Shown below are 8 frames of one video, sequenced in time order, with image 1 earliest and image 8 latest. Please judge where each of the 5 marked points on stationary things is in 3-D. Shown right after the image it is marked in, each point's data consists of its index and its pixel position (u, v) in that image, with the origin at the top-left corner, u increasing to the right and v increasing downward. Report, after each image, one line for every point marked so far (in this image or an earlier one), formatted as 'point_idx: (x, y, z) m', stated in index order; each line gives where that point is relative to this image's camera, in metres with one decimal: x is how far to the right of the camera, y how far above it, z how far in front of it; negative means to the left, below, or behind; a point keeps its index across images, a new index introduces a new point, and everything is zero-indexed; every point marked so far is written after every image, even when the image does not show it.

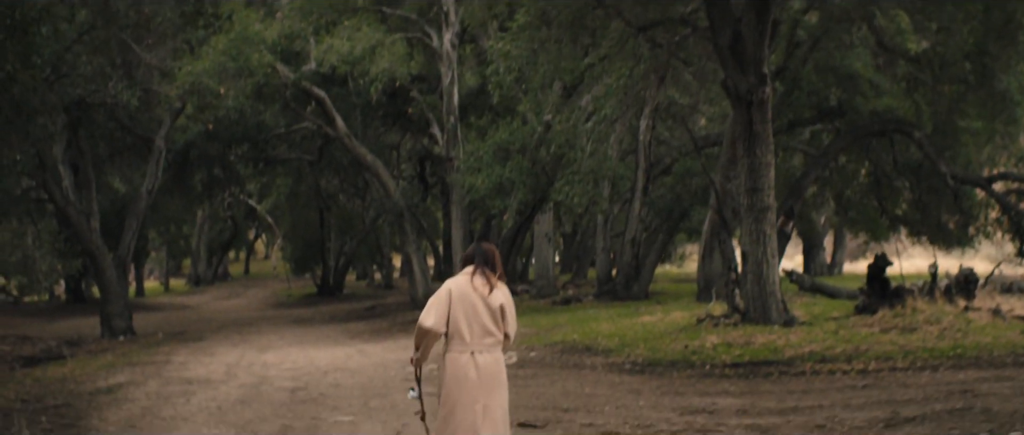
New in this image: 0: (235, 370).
0: (-4.0, -2.2, +16.1) m
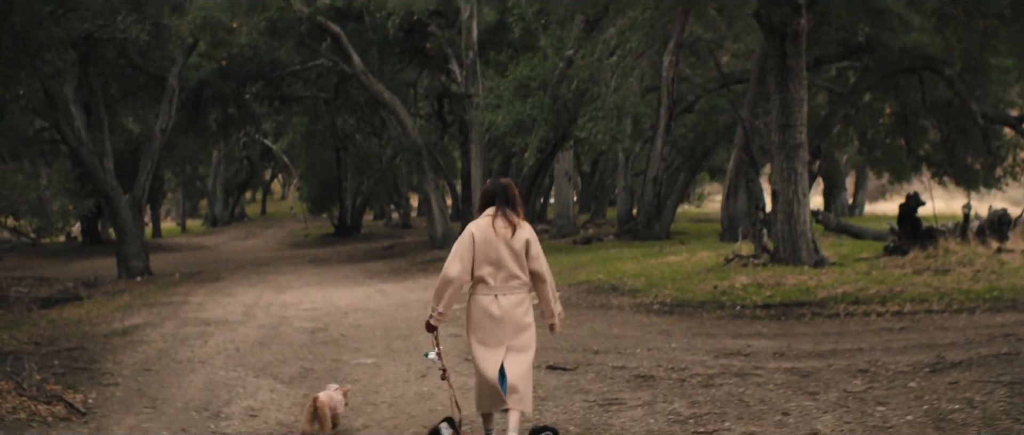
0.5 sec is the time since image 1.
0: (-3.7, -1.3, +15.8) m
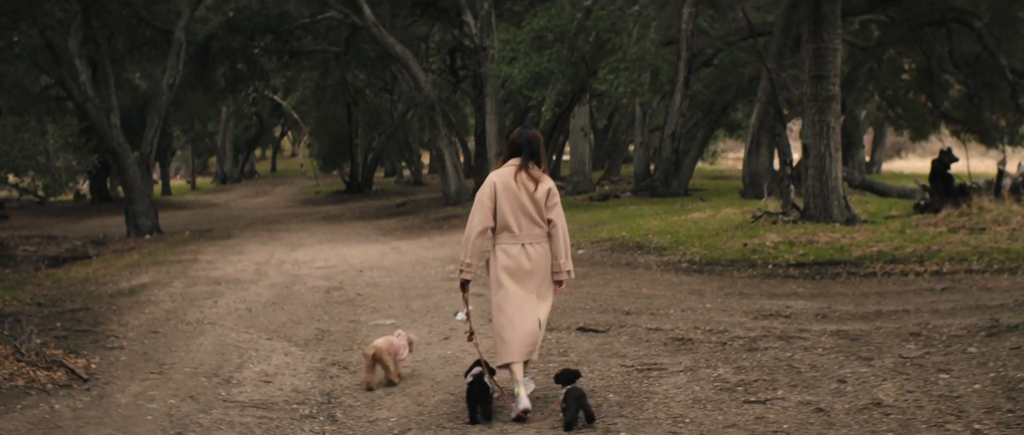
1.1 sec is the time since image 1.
0: (-3.4, -0.7, +15.3) m
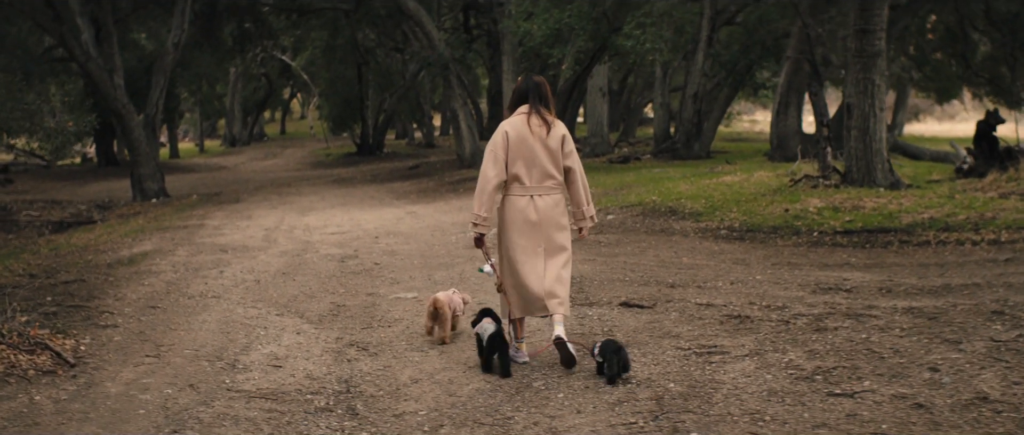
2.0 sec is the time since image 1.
0: (-3.1, -0.2, +14.5) m
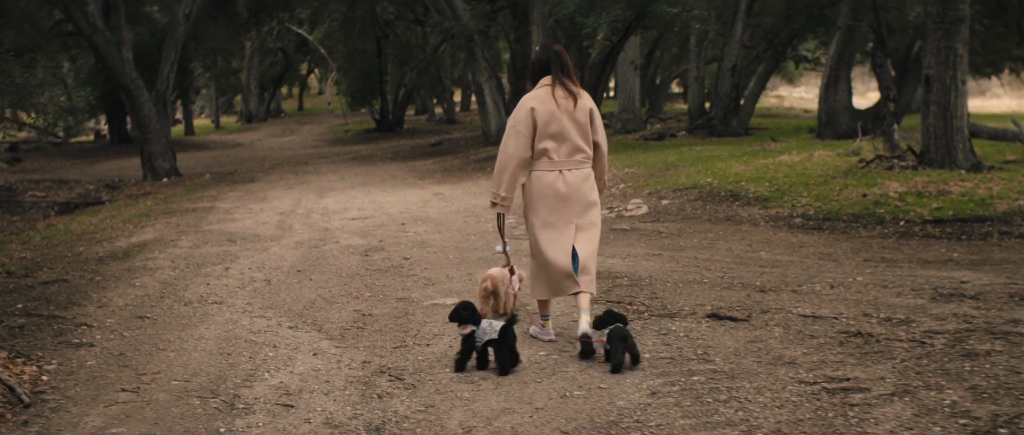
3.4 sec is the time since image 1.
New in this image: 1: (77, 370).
0: (-2.6, 0.0, +13.1) m
1: (-2.1, -0.7, +5.3) m
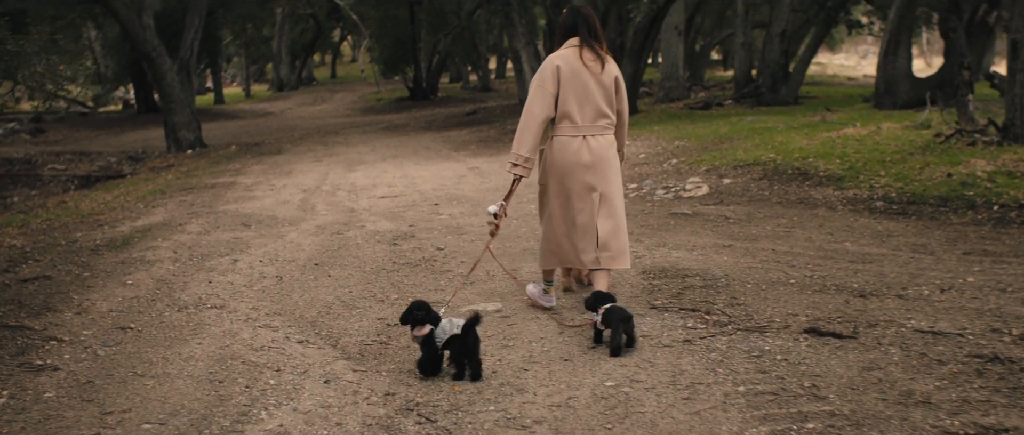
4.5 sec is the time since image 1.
0: (-2.2, +0.2, +12.1) m
1: (-1.9, -0.7, +4.3) m
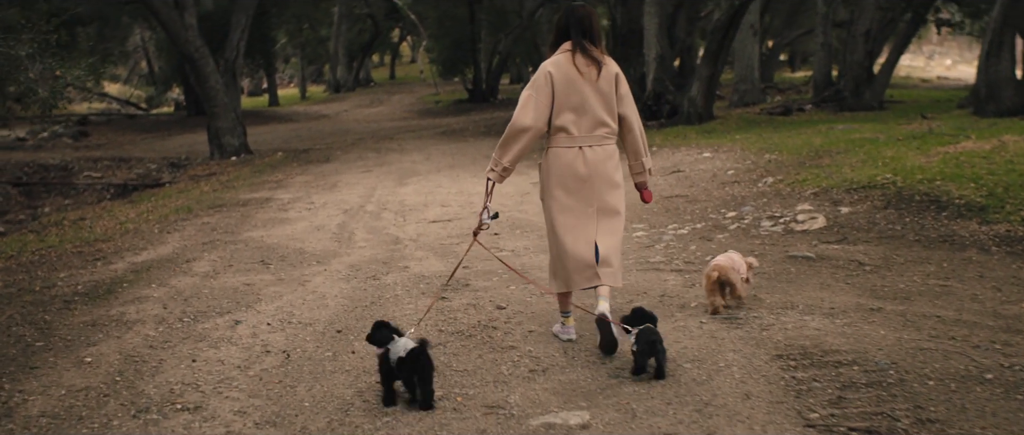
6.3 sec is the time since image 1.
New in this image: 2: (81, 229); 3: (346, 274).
0: (-1.5, -0.1, +10.4) m
1: (-1.6, -1.0, +2.6) m
2: (-4.7, -0.1, +12.0) m
3: (-1.1, -0.4, +7.3) m
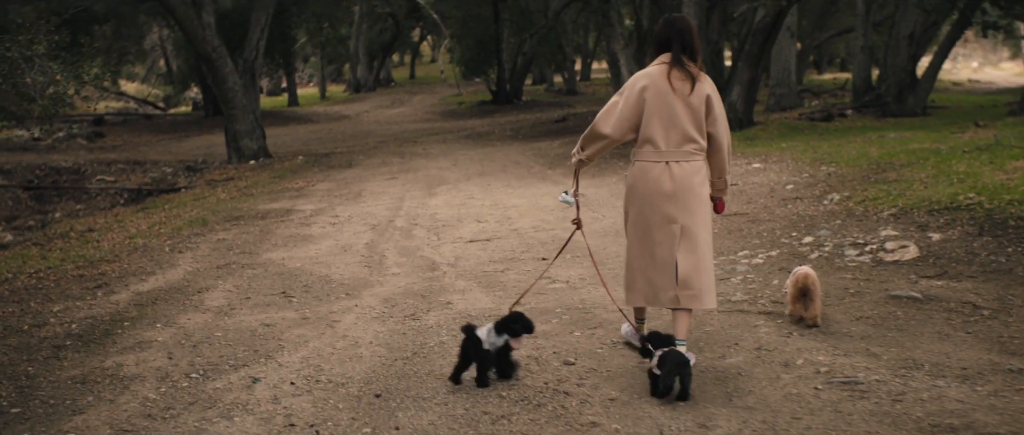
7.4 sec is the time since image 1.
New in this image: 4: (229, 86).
0: (-1.1, -0.2, +9.5) m
1: (-1.4, -1.1, +1.7) m
2: (-4.3, -0.2, +11.1) m
3: (-0.8, -0.5, +6.3) m
4: (-5.0, +2.4, +19.6) m
